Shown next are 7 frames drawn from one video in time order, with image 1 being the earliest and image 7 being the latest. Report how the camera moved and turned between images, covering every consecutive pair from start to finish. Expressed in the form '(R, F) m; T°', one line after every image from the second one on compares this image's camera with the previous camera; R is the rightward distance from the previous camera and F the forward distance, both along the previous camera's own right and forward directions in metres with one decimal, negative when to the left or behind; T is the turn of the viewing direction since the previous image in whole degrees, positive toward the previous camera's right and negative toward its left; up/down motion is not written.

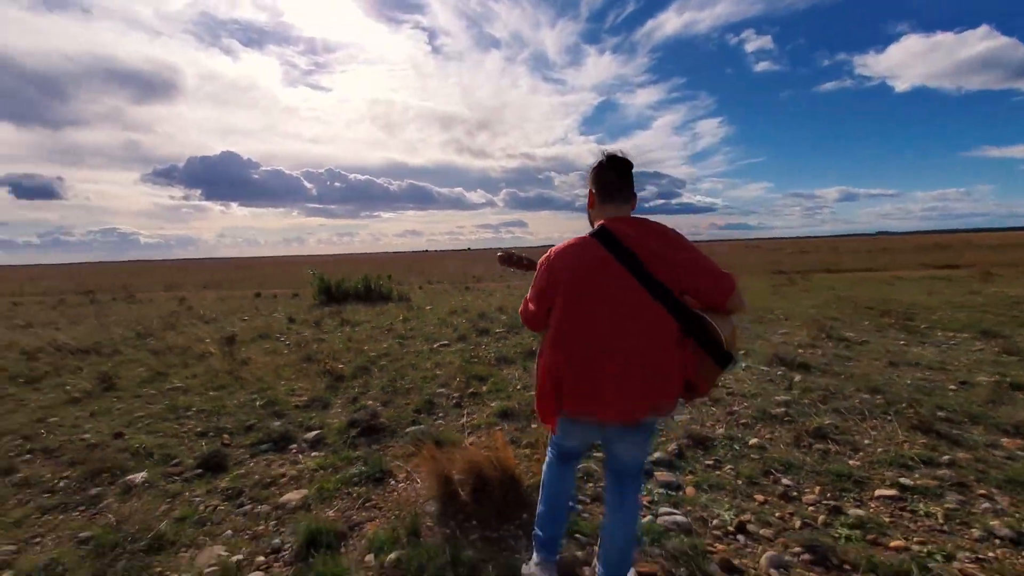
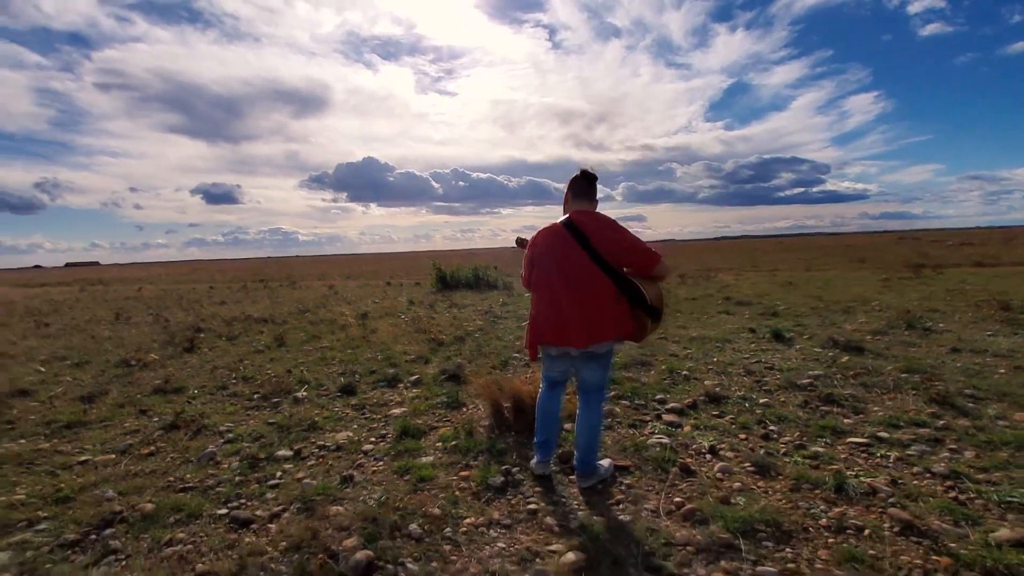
(+1.0, -1.5) m; -13°
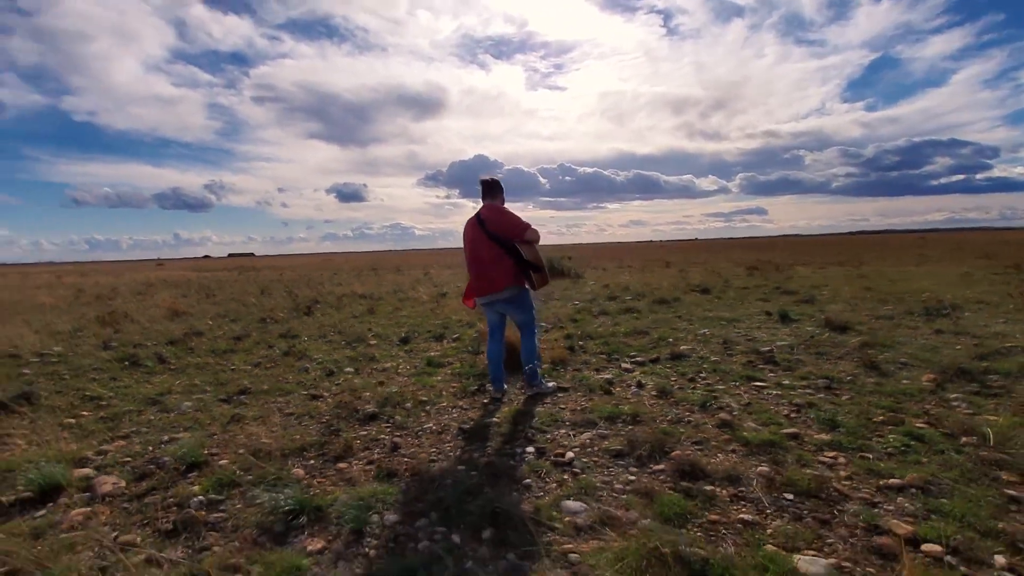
(+1.8, -1.9) m; -12°
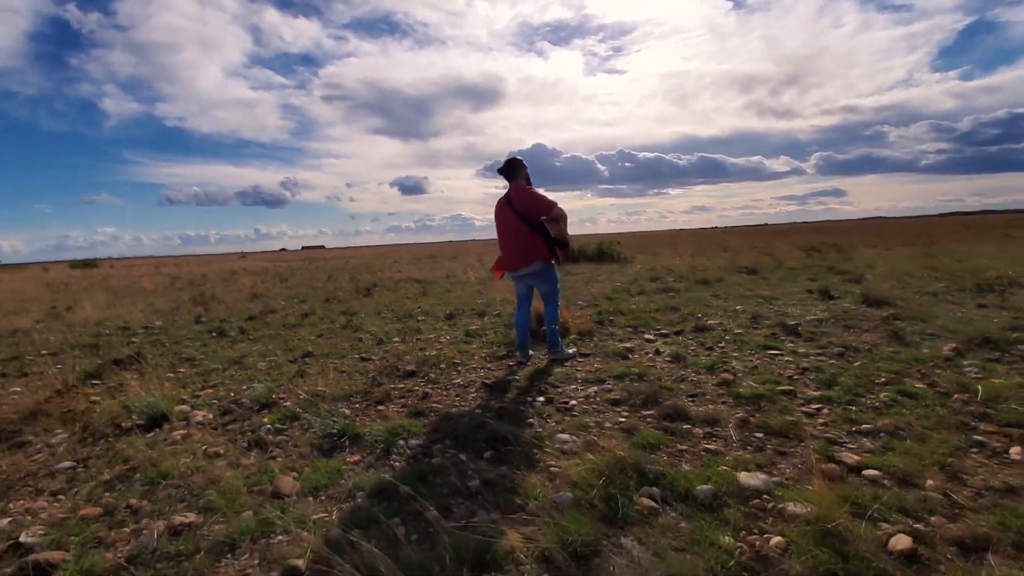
(+0.5, -0.7) m; -7°
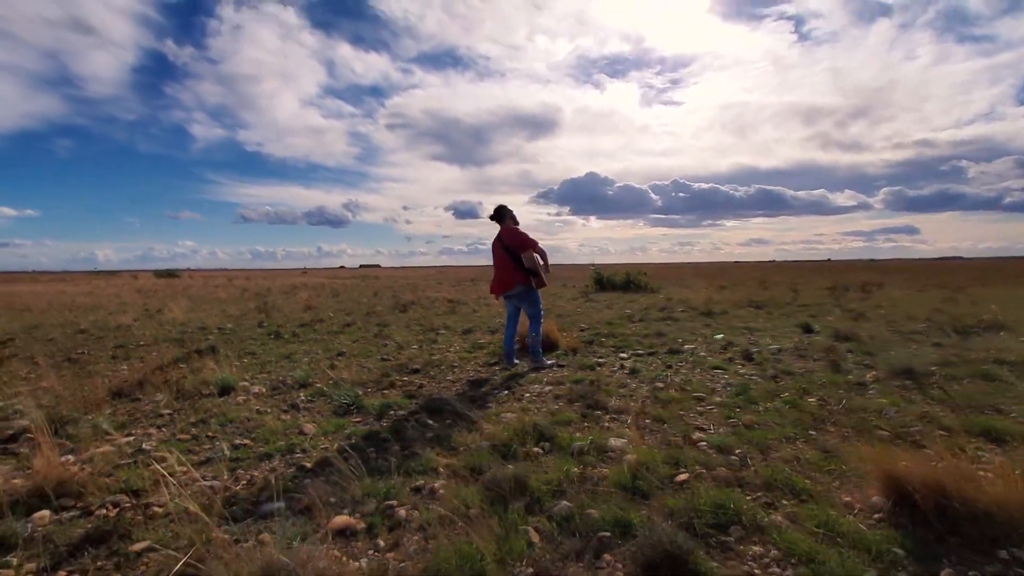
(+1.0, -1.6) m; -6°
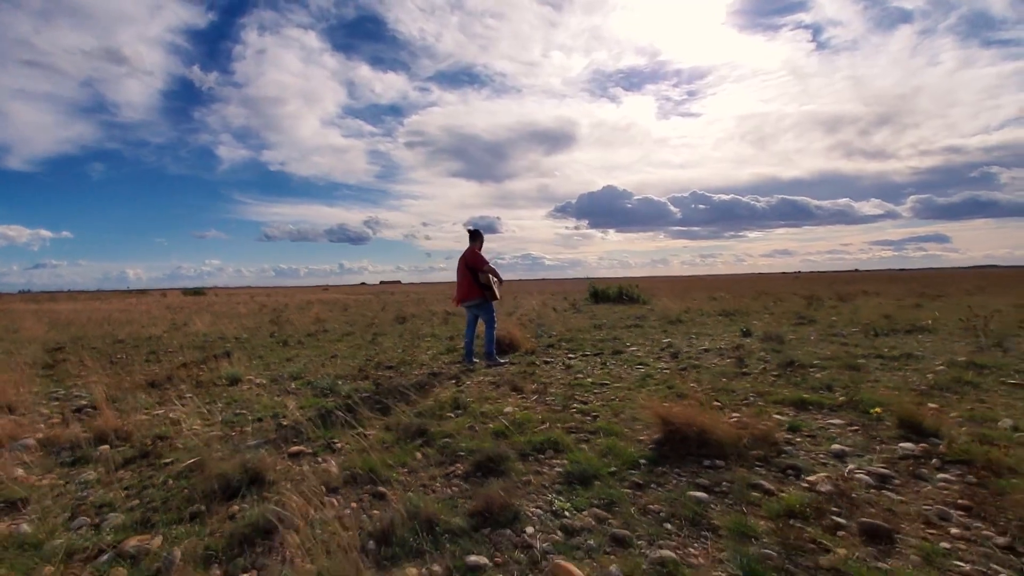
(+1.3, -1.8) m; -2°
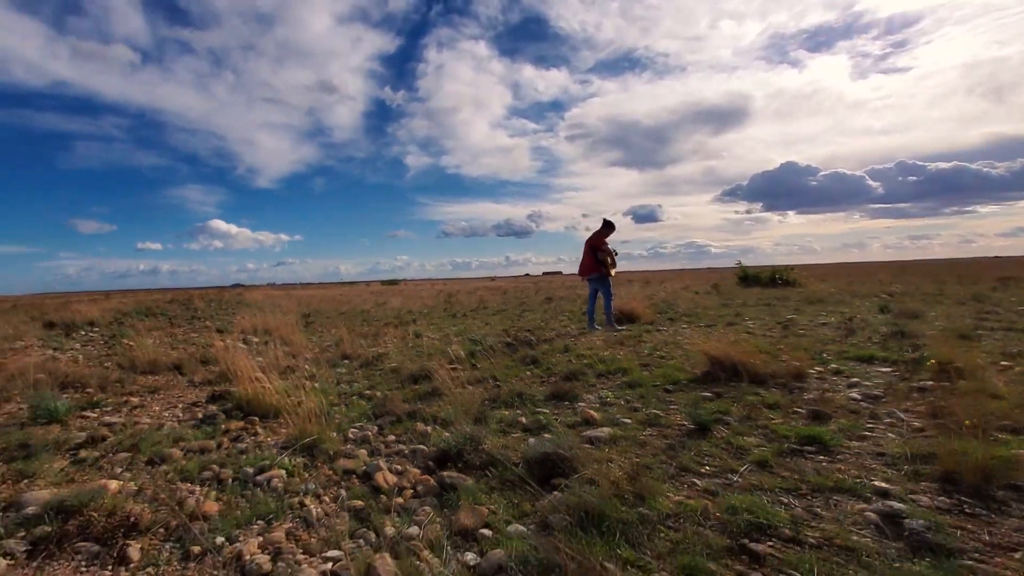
(+1.2, -2.0) m; -18°
